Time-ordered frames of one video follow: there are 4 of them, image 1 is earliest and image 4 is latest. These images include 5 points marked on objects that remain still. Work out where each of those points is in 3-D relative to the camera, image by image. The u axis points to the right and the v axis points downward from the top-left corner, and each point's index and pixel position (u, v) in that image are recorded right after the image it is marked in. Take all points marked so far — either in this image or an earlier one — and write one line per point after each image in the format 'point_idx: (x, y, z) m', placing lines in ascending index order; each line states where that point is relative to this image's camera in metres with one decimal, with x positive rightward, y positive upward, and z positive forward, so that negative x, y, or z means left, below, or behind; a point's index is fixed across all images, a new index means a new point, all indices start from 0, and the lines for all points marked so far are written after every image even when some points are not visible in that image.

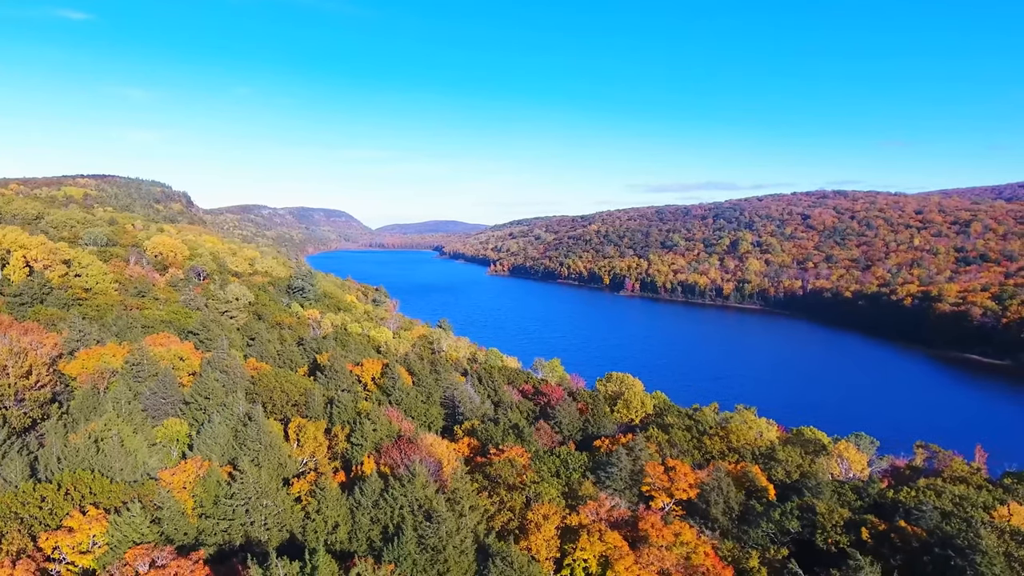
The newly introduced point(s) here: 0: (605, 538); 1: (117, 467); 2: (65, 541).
0: (+3.3, -8.9, +18.9) m
1: (-13.6, -6.2, +18.2) m
2: (-12.3, -7.1, +14.5) m
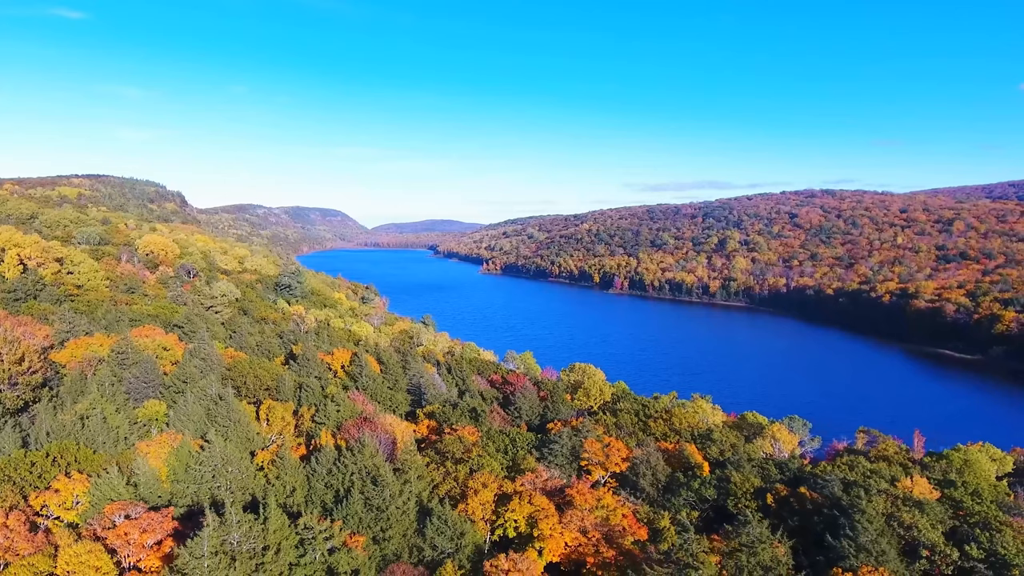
0: (+0.9, -8.6, +21.3) m
1: (-16.0, -5.9, +20.5) m
2: (-14.7, -6.8, +16.8) m
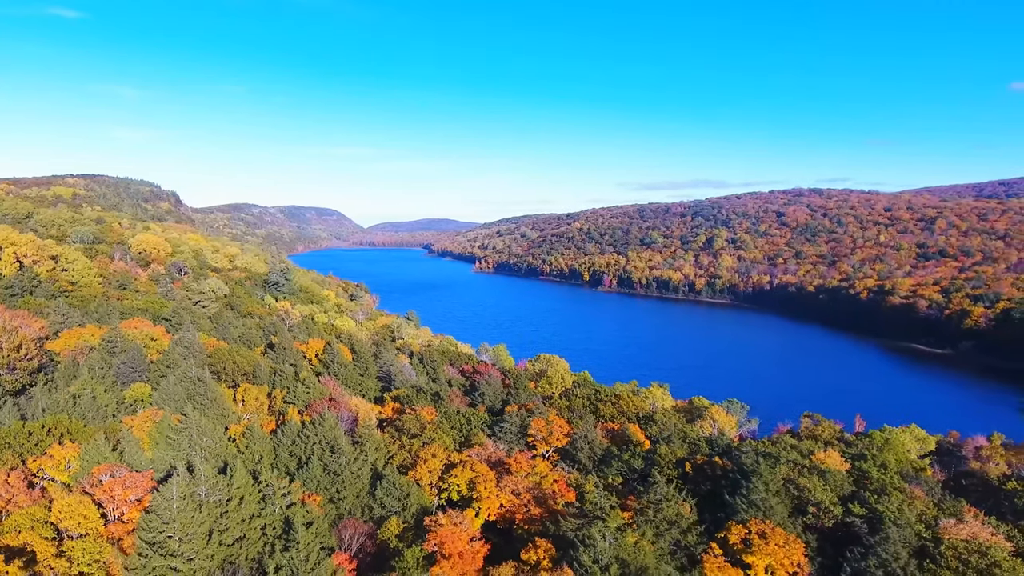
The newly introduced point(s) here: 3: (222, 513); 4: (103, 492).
0: (-1.7, -8.2, +24.0) m
1: (-18.6, -5.6, +23.2) m
2: (-17.2, -6.4, +19.5) m
3: (-10.0, -7.7, +18.1) m
4: (-14.0, -7.0, +18.0) m
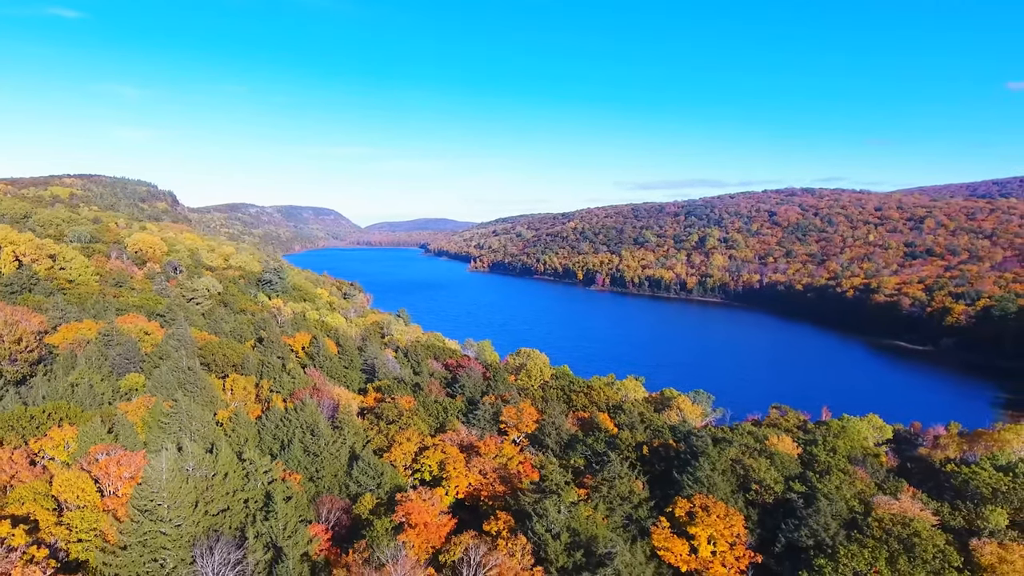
0: (-3.2, -8.0, +25.9) m
1: (-20.1, -5.4, +25.0) m
2: (-18.8, -6.2, +21.3) m
3: (-11.5, -7.5, +19.9) m
4: (-15.5, -6.8, +19.8) m
